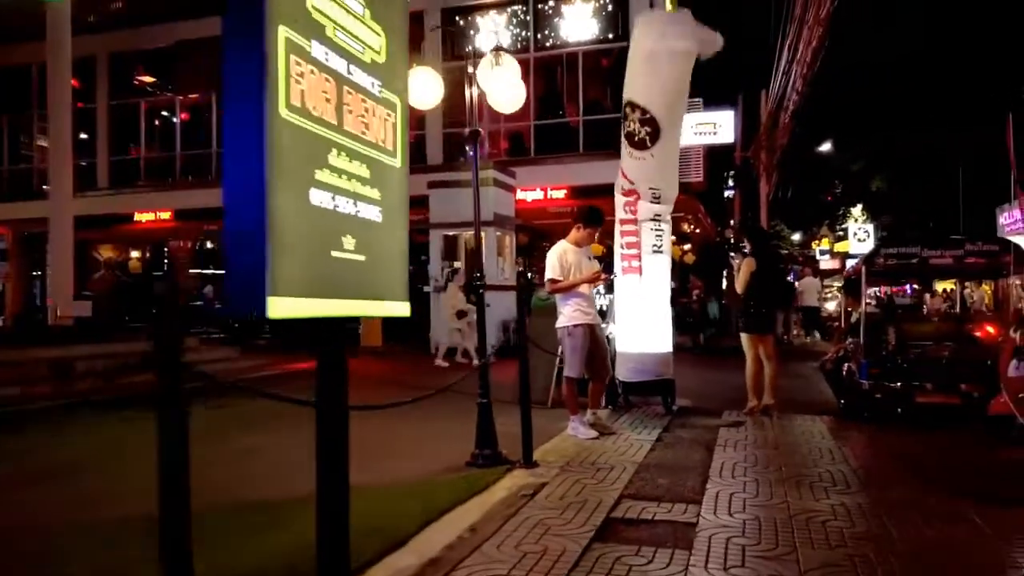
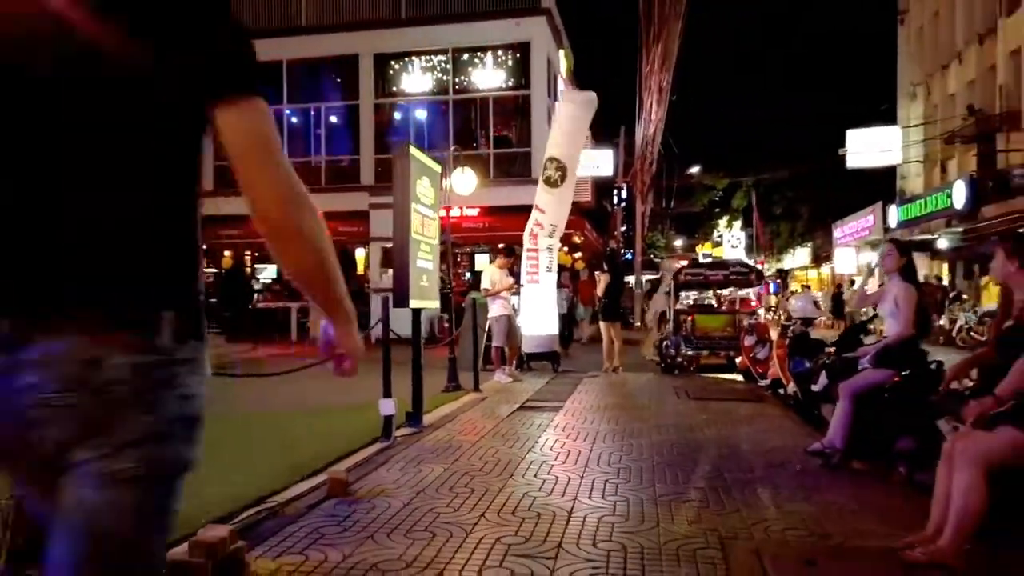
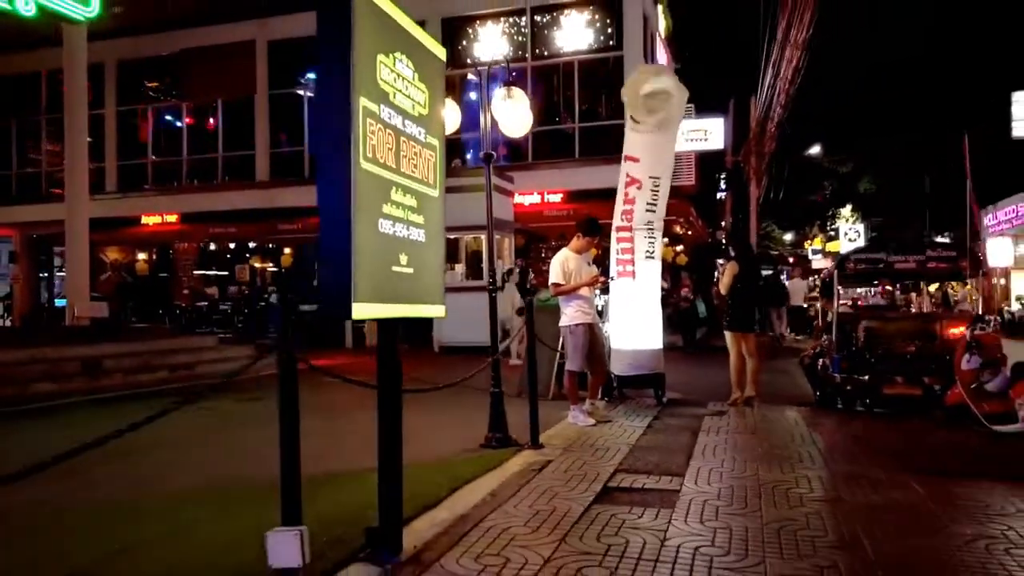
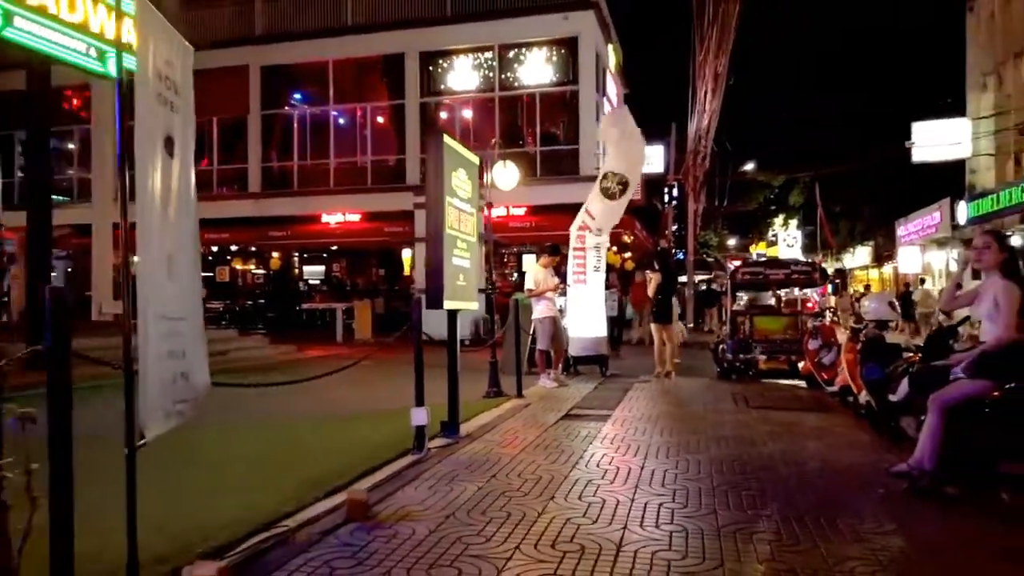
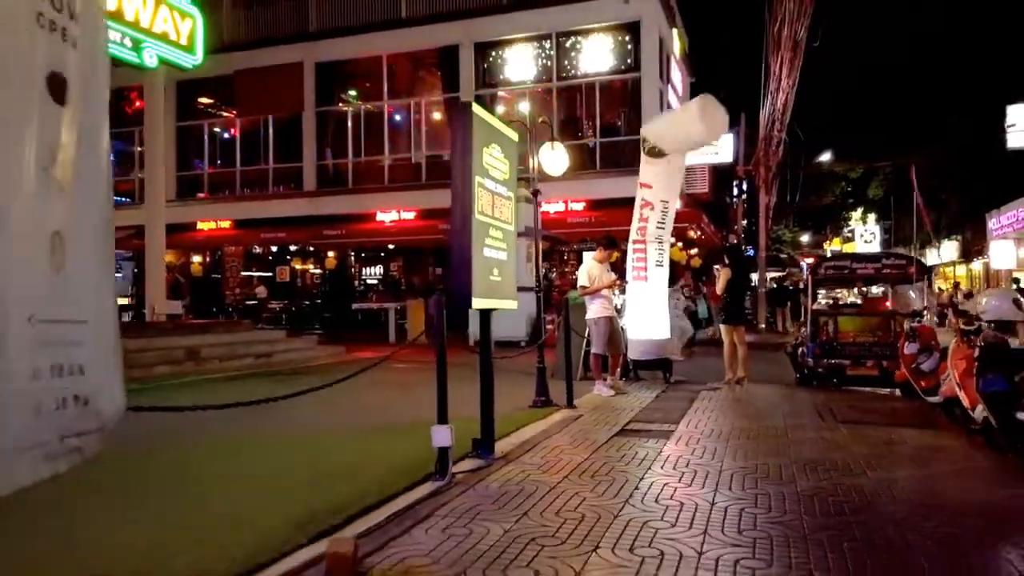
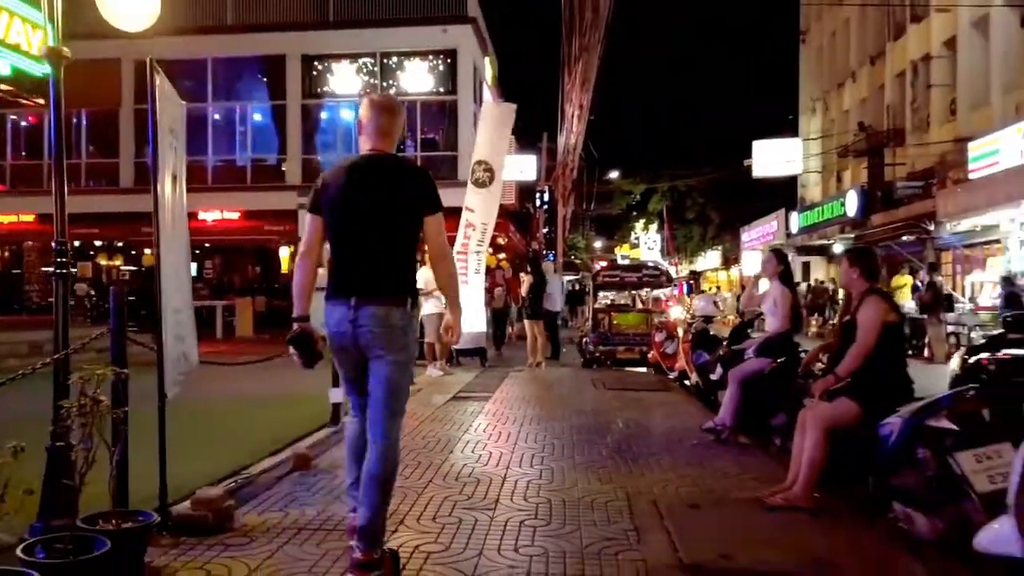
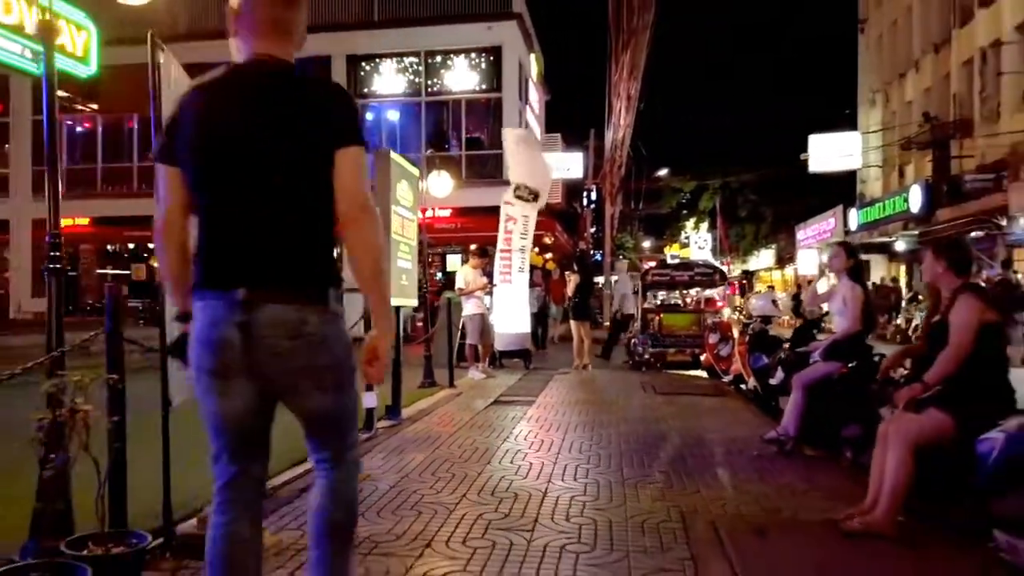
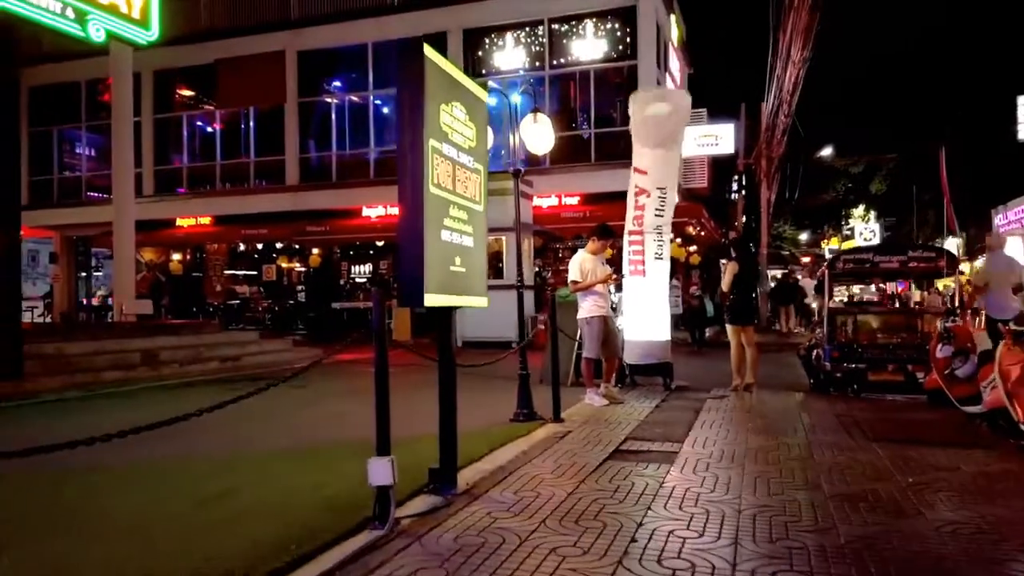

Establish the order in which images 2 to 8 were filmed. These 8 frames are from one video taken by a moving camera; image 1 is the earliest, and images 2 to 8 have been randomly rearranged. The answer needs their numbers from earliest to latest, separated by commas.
3, 8, 5, 4, 2, 7, 6
